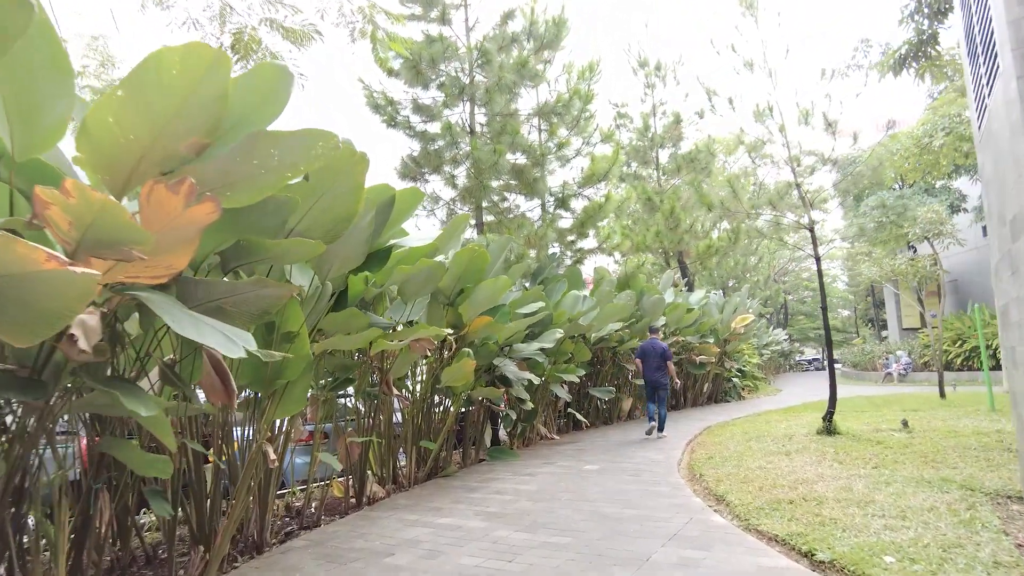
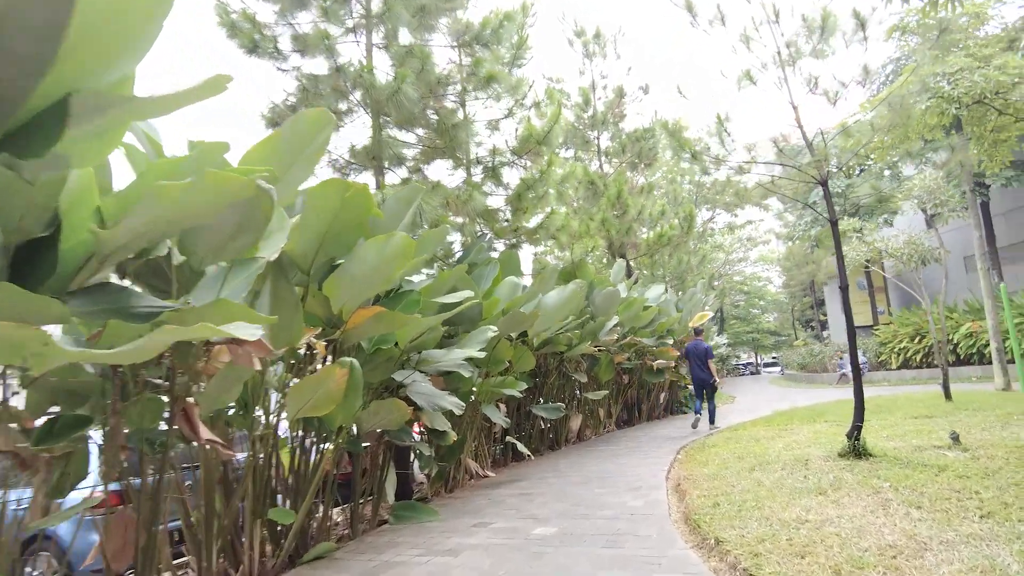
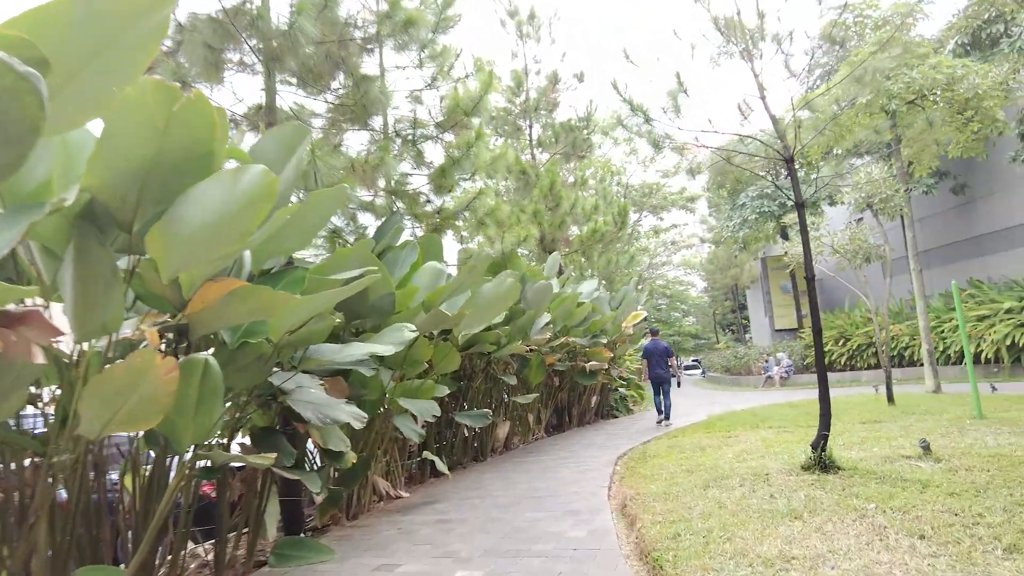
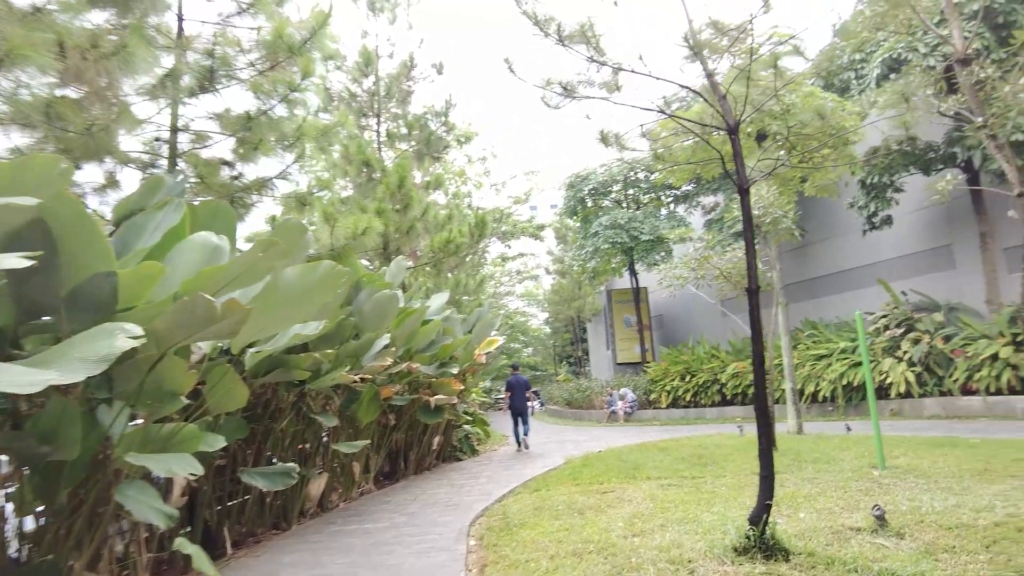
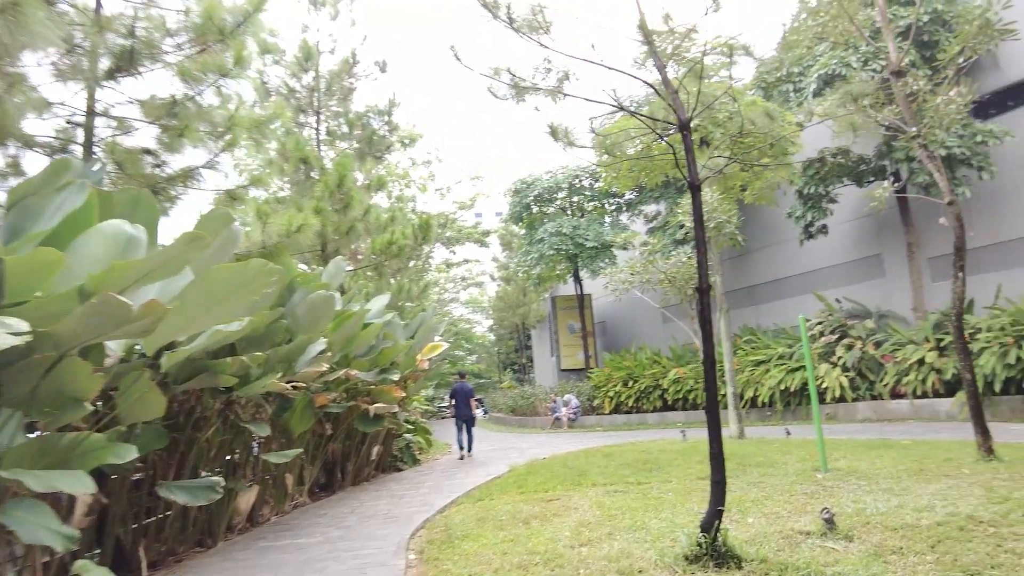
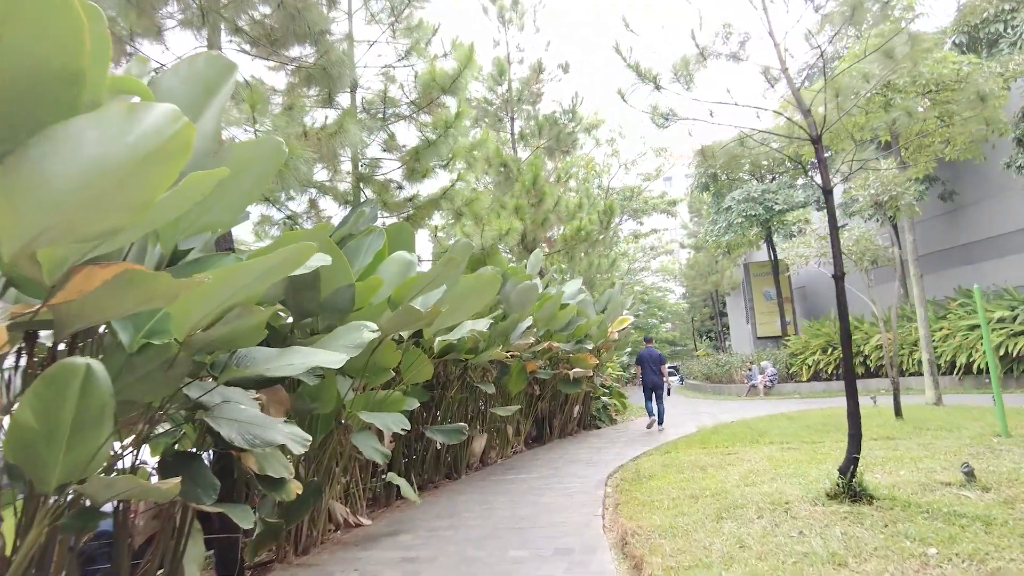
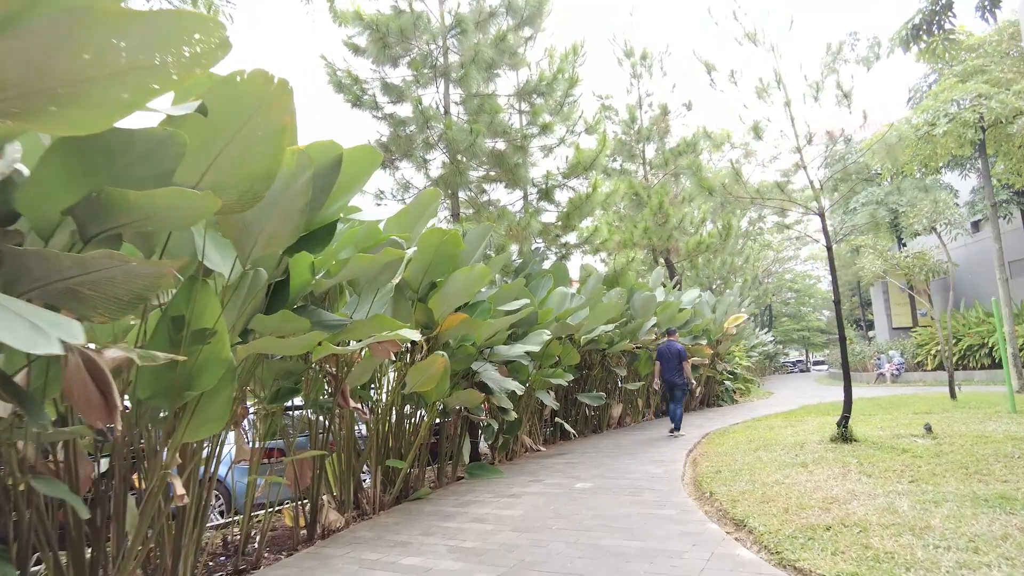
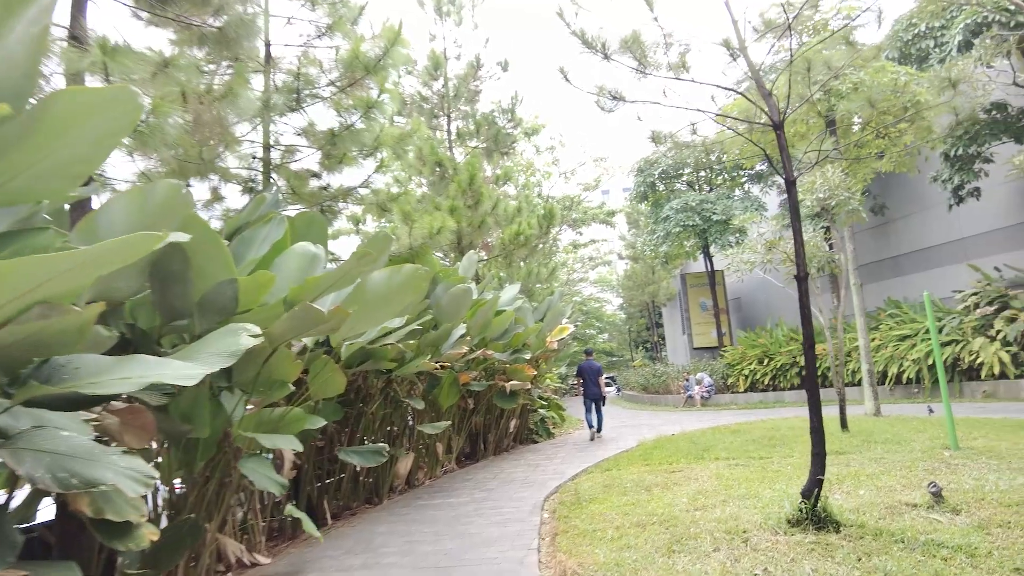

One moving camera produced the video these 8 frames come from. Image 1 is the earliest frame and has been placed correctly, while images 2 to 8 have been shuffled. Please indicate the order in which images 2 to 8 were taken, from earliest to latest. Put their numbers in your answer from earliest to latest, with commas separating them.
7, 2, 3, 6, 8, 4, 5
